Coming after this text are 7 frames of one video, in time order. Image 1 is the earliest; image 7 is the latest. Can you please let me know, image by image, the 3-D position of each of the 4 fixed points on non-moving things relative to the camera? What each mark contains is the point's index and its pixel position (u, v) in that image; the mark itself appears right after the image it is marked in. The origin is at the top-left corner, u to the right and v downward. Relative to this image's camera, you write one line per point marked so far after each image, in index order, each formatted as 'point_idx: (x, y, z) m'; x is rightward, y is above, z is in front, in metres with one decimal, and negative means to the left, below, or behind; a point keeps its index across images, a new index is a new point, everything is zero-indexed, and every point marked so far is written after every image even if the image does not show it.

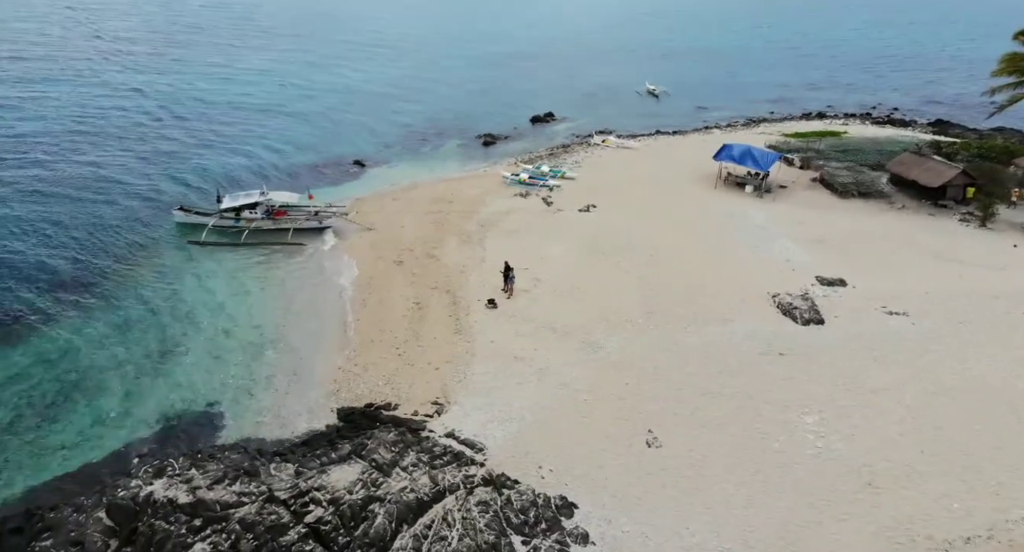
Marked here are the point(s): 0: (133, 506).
0: (-8.3, -4.8, +13.5) m
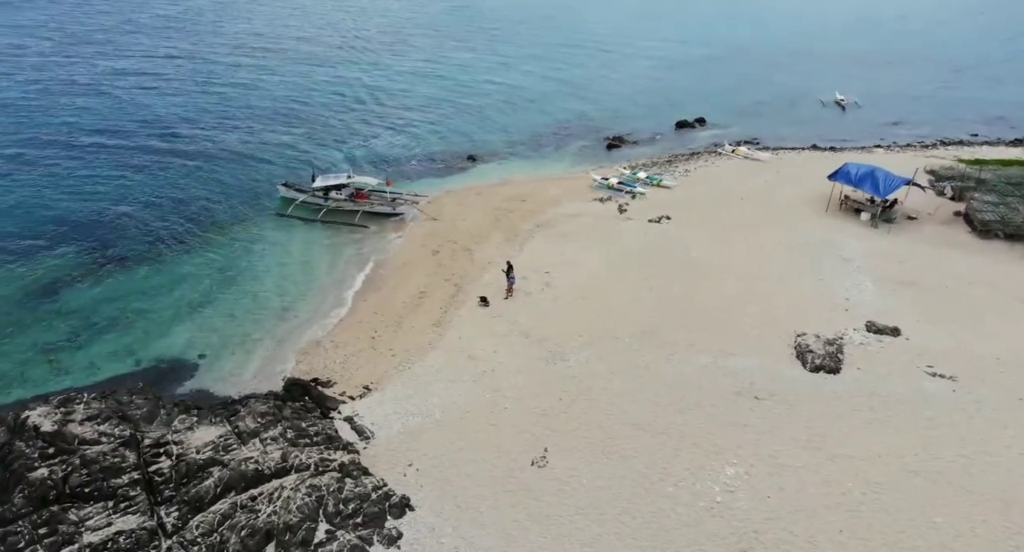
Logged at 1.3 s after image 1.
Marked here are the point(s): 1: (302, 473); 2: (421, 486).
0: (-12.0, -3.5, +15.5) m
1: (-5.0, -4.6, +15.1) m
2: (-2.3, -5.0, +15.4) m
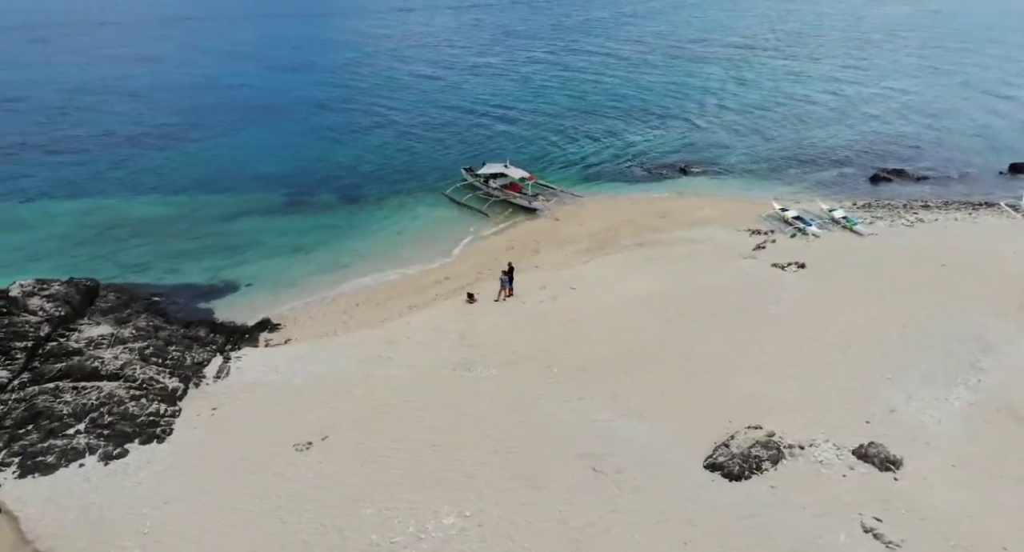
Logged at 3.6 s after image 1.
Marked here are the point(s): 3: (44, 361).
0: (-16.3, -0.4, +21.3) m
1: (-10.7, -2.9, +17.8) m
2: (-8.3, -3.9, +16.9) m
3: (-13.3, -2.4, +18.5) m
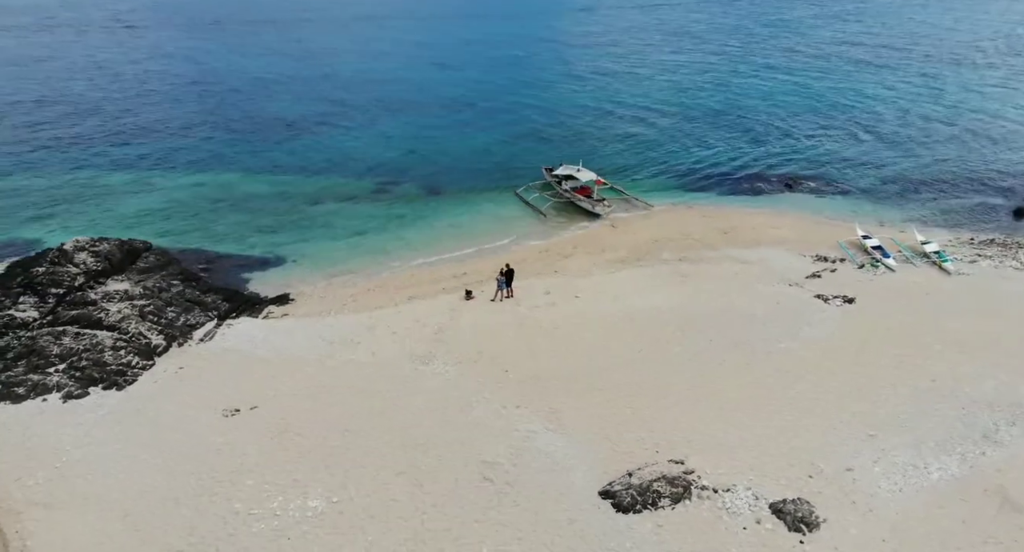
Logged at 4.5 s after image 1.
0: (-16.9, +1.2, +25.0) m
1: (-12.4, -1.8, +20.4) m
2: (-10.4, -3.0, +19.0) m
3: (-14.8, -1.0, +21.6) m
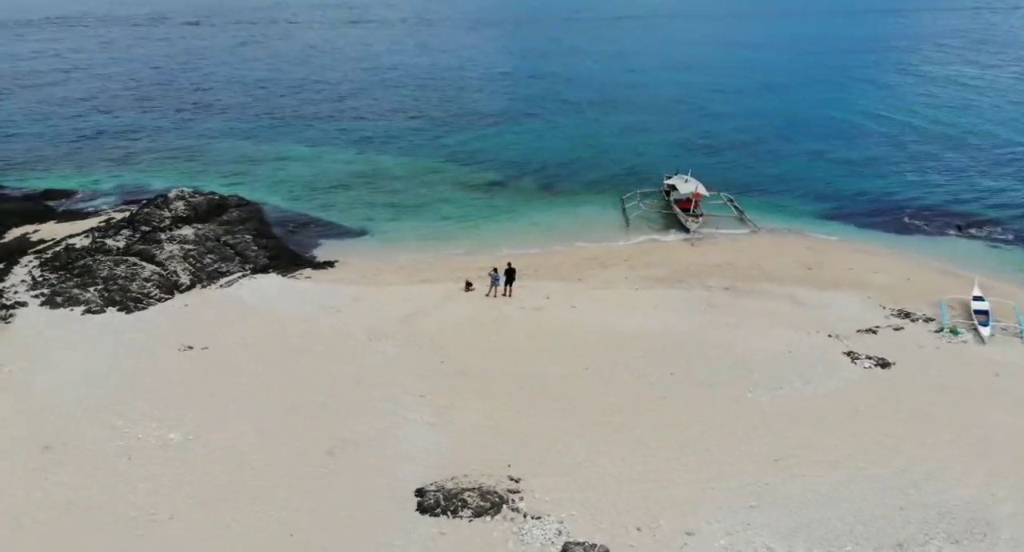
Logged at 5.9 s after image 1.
0: (-16.0, +3.8, +30.8) m
1: (-13.7, +0.3, +25.1) m
2: (-12.5, -1.2, +23.2) m
3: (-15.5, +1.4, +27.0) m
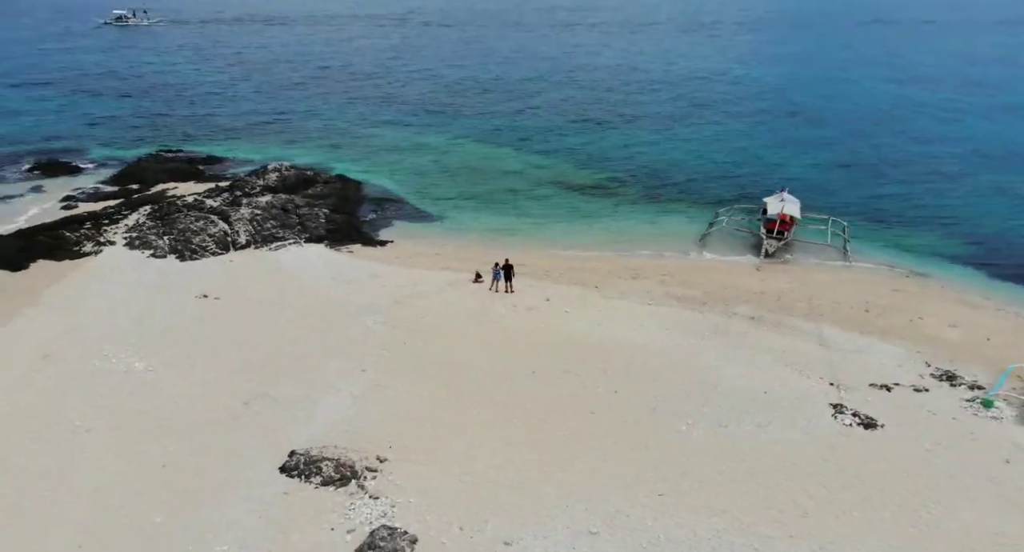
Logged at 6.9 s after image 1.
0: (-13.1, +5.9, +35.4) m
1: (-13.1, +2.2, +29.3) m
2: (-12.7, +0.6, +27.1) m
3: (-14.1, +3.5, +31.6) m
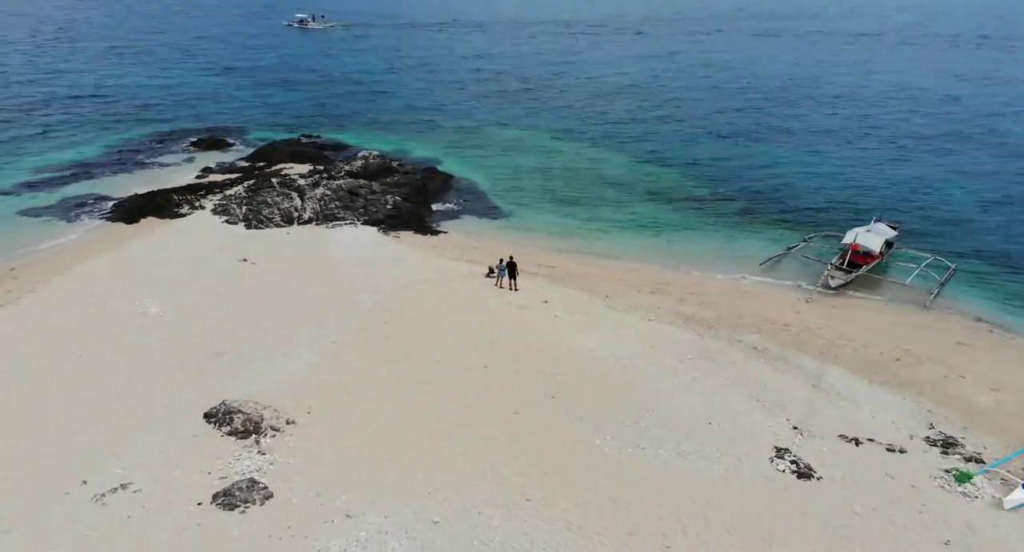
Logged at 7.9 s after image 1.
0: (-9.3, +7.2, +38.8) m
1: (-11.2, +3.7, +32.9) m
2: (-11.5, +2.1, +30.7) m
3: (-11.4, +5.0, +35.4) m
